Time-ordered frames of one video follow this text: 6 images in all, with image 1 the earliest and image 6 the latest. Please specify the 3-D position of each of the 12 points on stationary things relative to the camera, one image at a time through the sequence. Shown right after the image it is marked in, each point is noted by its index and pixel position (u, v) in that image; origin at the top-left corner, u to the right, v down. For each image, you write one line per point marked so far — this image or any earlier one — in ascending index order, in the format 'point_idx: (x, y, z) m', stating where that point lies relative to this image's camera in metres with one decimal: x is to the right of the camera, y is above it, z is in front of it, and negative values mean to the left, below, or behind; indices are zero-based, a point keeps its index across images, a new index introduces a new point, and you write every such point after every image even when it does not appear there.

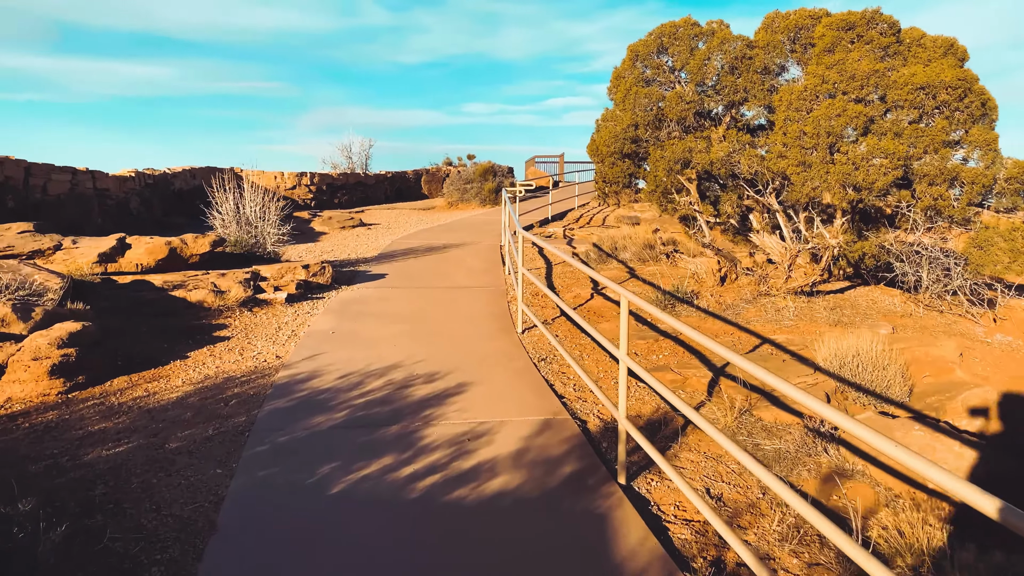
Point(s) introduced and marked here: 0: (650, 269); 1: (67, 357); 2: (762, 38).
0: (+1.6, +0.2, +9.0) m
1: (-2.8, -0.4, +5.0) m
2: (+2.7, +2.7, +8.6) m
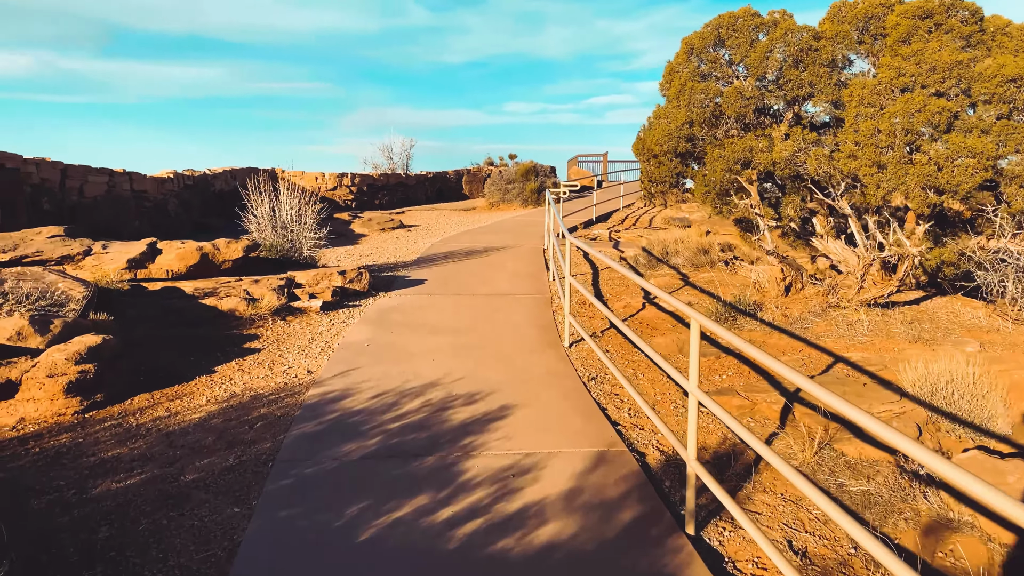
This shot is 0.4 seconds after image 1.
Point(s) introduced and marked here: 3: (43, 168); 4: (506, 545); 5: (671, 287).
0: (+2.1, +0.1, +8.4) m
1: (-2.5, -0.5, +4.7) m
2: (+3.2, +2.6, +7.9) m
3: (-5.6, +1.4, +9.4) m
4: (0.0, -1.0, +3.2) m
5: (+1.6, 0.0, +8.2) m
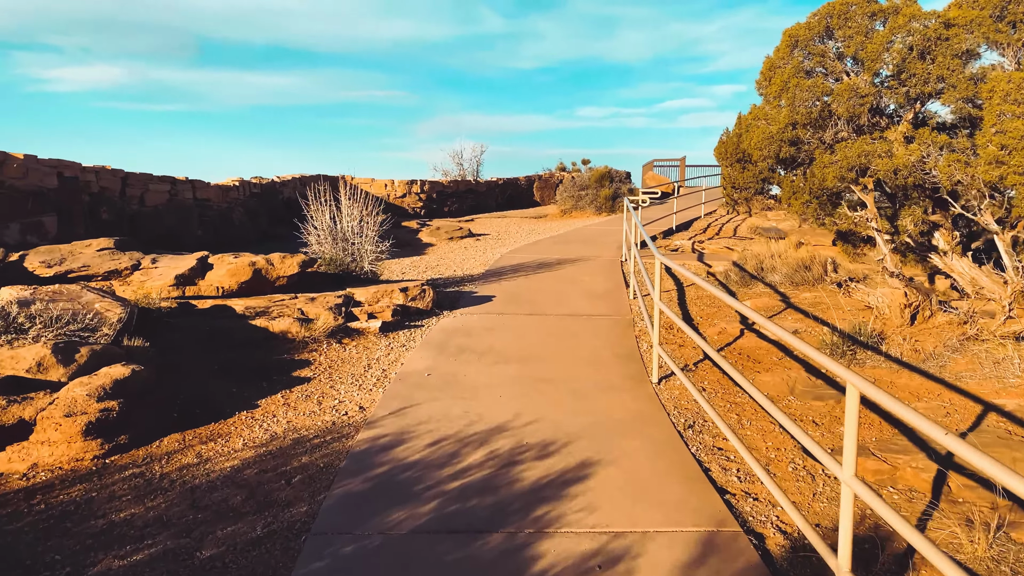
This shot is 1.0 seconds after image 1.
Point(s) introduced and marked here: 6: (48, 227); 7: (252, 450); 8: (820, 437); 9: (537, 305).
0: (+2.8, -0.1, +7.5) m
1: (-2.1, -0.6, +4.1) m
2: (+3.9, +2.4, +6.9) m
3: (-4.7, +1.3, +9.1) m
4: (+0.2, -1.2, +2.4) m
5: (+2.4, -0.2, +7.2) m
6: (-4.8, +0.6, +8.1) m
7: (-1.4, -0.9, +4.2) m
8: (+1.7, -0.8, +4.4) m
9: (+0.2, -0.2, +7.9) m
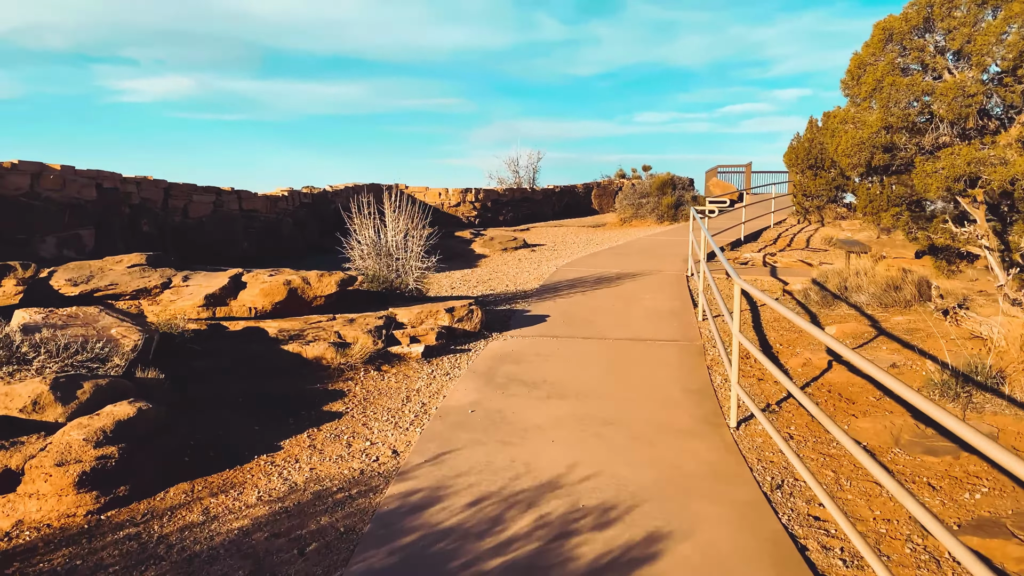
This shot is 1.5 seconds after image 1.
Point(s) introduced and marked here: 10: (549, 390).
0: (+3.3, -0.3, +6.6) m
1: (-1.9, -0.8, +3.6) m
2: (+4.4, +2.2, +6.0) m
3: (-4.1, +1.1, +8.8) m
4: (+0.4, -1.3, +1.8) m
5: (+2.8, -0.4, +6.4) m
6: (-4.2, +0.5, +7.8) m
7: (-1.2, -1.0, +3.7) m
8: (+2.0, -1.0, +3.6) m
9: (+0.8, -0.4, +7.3) m
10: (+0.3, -0.7, +5.4) m
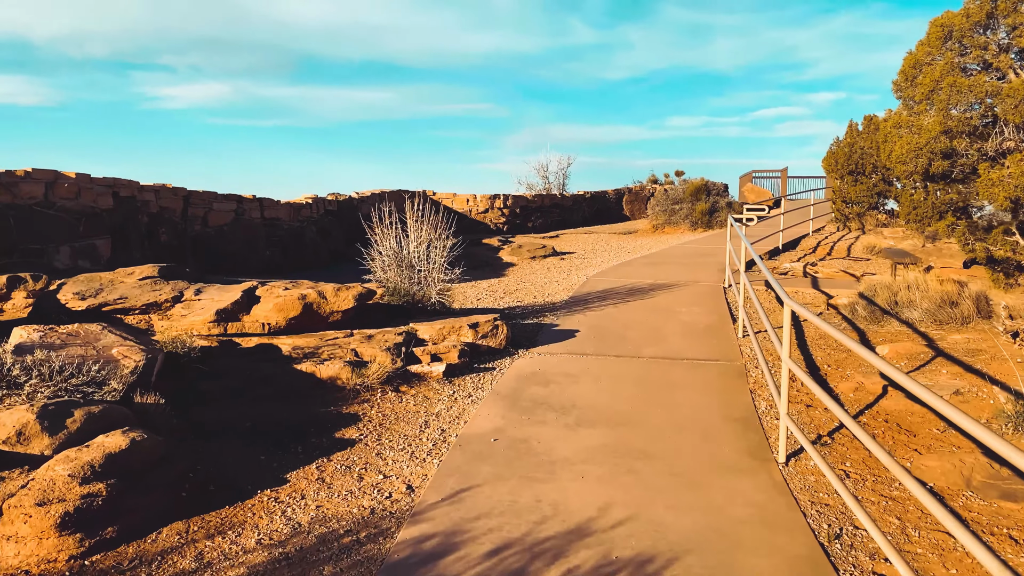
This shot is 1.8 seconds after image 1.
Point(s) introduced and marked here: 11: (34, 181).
0: (+3.5, -0.4, +6.1) m
1: (-1.8, -0.9, +3.3) m
2: (+4.6, +2.0, +5.4) m
3: (-3.8, +1.0, +8.5) m
4: (+0.4, -1.4, +1.4) m
5: (+3.0, -0.6, +5.9) m
6: (-3.9, +0.4, +7.6) m
7: (-1.0, -1.1, +3.4) m
8: (+2.1, -1.1, +3.2) m
9: (+1.0, -0.5, +6.9) m
10: (+0.4, -0.8, +5.0) m
11: (-4.3, +1.0, +7.0) m
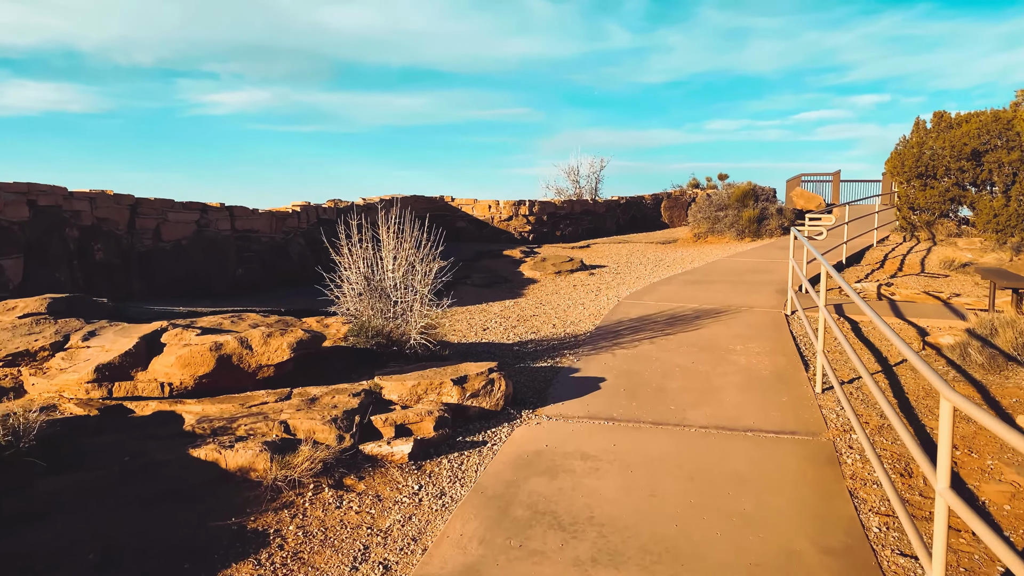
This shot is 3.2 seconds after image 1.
0: (+3.5, -0.7, +4.3) m
1: (-1.9, -1.1, +1.7) m
2: (+4.5, +1.8, +3.6) m
3: (-3.7, +0.7, +7.1) m
4: (+0.1, -1.7, -0.3) m
5: (+3.0, -0.8, +4.1) m
6: (-3.9, +0.1, +6.1) m
7: (-1.2, -1.4, +1.7) m
8: (+1.9, -1.4, +1.4) m
9: (+1.0, -0.8, +5.1) m
10: (+0.4, -1.1, +3.3) m
11: (-4.2, +0.7, +5.6) m
